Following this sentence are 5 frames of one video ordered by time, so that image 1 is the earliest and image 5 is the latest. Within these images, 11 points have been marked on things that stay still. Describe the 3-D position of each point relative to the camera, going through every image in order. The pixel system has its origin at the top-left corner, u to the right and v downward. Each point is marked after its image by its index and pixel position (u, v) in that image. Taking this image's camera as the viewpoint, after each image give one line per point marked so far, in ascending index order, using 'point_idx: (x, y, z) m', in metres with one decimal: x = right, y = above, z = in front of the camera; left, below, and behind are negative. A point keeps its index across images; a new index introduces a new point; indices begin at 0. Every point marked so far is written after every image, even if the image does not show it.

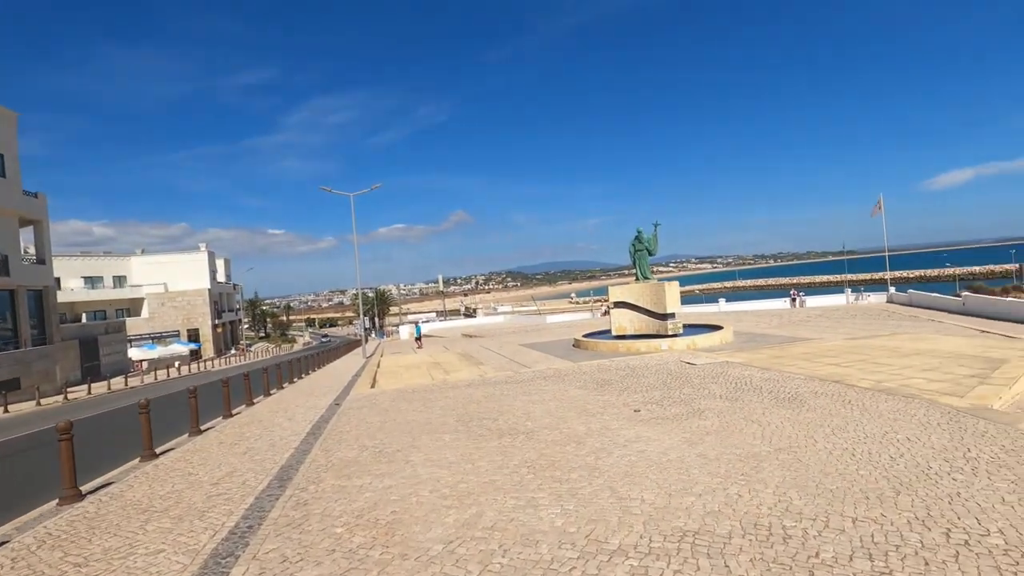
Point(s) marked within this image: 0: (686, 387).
0: (+3.7, -2.1, +11.2) m
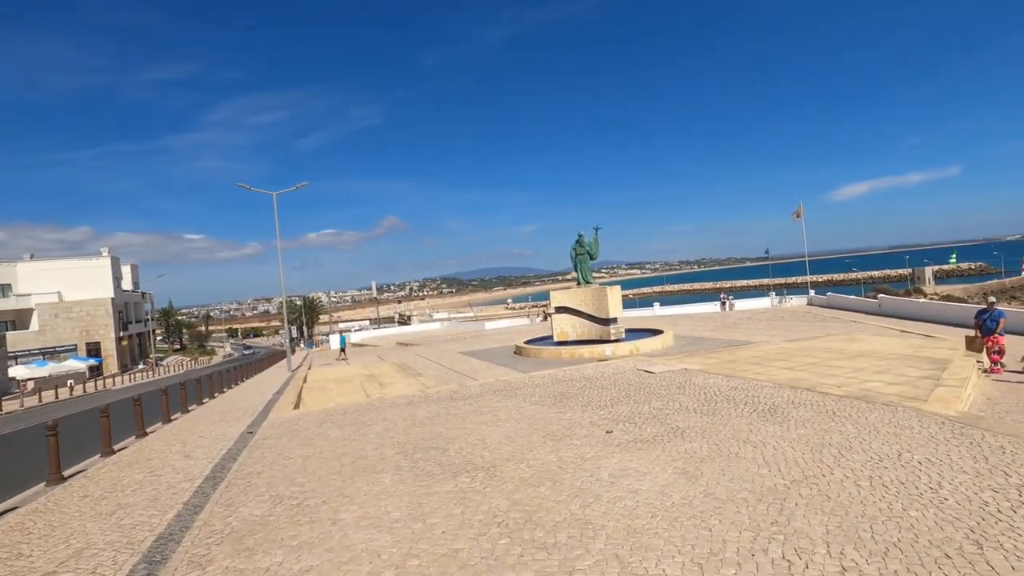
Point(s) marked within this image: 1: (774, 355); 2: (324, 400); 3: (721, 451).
0: (+2.7, -2.1, +10.2) m
1: (+9.3, -2.4, +18.9) m
2: (-5.7, -3.4, +16.1) m
3: (+2.6, -2.0, +6.5) m
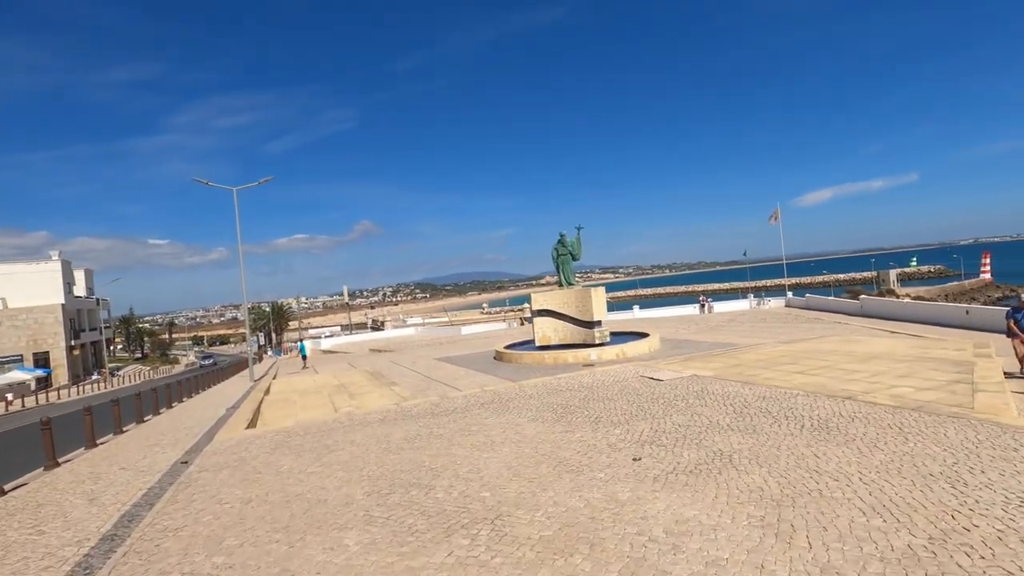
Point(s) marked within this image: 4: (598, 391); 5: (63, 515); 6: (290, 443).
0: (+2.6, -2.0, +8.6) m
1: (+8.8, -2.3, +17.7) m
2: (-6.0, -3.4, +14.1) m
3: (+2.7, -1.9, +5.0) m
4: (+1.8, -2.2, +11.3) m
5: (-5.1, -2.5, +6.0) m
6: (-3.8, -2.7, +9.2) m
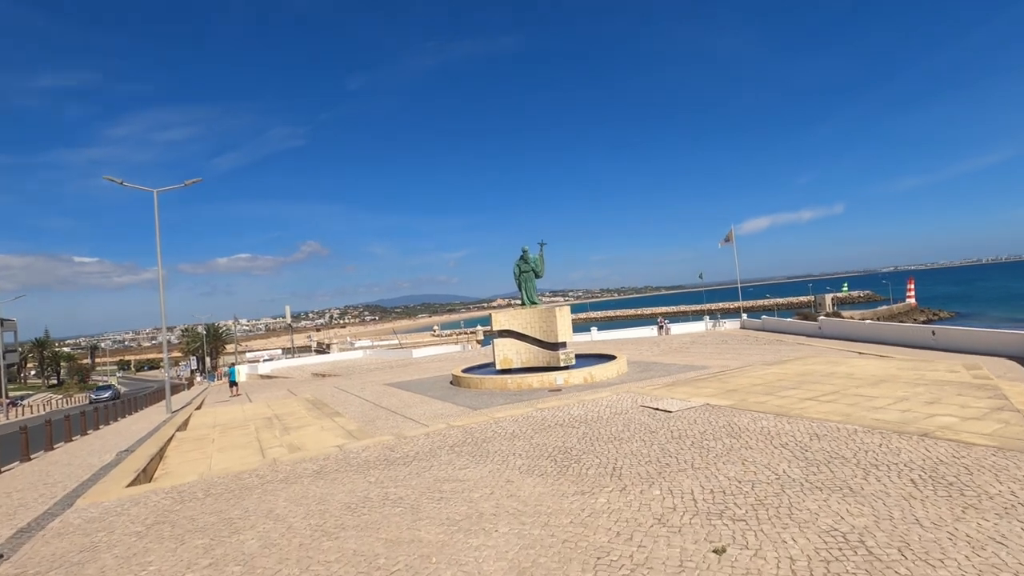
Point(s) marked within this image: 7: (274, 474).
0: (+2.5, -2.1, +6.4) m
1: (+7.8, -2.8, +16.0) m
2: (-6.6, -3.6, +11.1) m
3: (+2.9, -1.8, +2.8) m
4: (+1.5, -2.4, +9.0) m
5: (-4.9, -2.4, +3.1) m
6: (-4.0, -2.7, +6.3) m
7: (-3.6, -2.8, +8.1) m
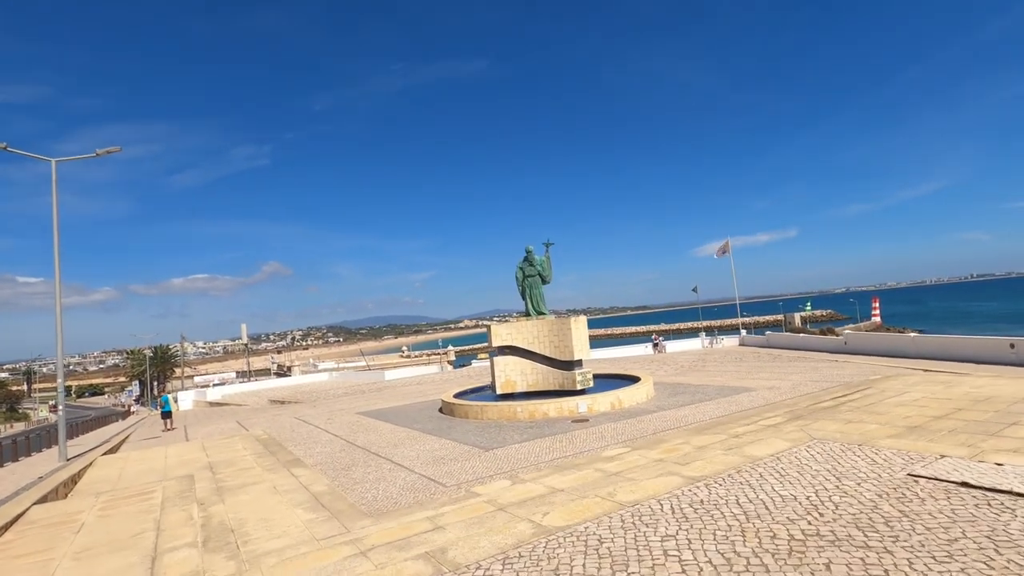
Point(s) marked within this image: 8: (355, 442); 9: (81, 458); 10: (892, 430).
0: (+4.2, -1.5, +1.2) m
1: (+8.9, -2.5, +11.0) m
2: (-5.1, -3.1, +5.2) m
3: (+4.8, -1.0, -2.4) m
4: (+3.0, -1.8, +3.7) m
5: (-3.0, -1.7, -2.6) m
6: (-2.2, -2.0, +0.7) m
7: (-1.9, -2.2, +2.4) m
8: (-5.1, -5.1, +17.5) m
9: (-14.6, -5.7, +18.0) m
10: (+6.9, -2.5, +9.8) m
